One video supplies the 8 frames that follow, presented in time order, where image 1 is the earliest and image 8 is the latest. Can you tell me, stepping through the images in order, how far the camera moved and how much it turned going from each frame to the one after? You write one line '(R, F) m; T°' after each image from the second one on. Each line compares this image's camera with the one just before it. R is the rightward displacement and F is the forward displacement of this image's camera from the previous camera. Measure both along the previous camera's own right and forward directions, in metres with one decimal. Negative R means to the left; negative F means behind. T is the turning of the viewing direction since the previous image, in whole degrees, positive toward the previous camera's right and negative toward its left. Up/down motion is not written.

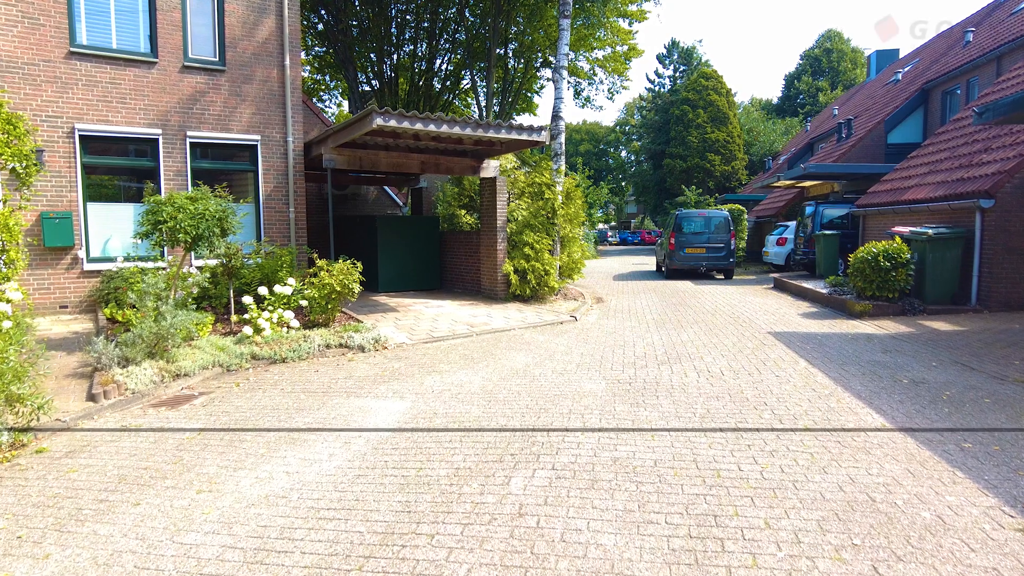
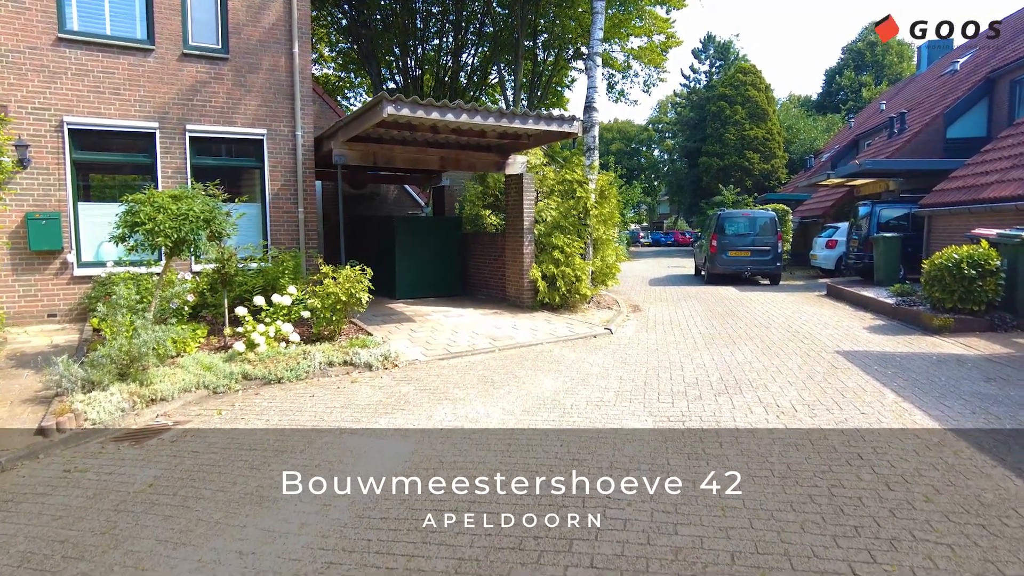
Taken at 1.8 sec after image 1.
(0.0, +1.1) m; -3°
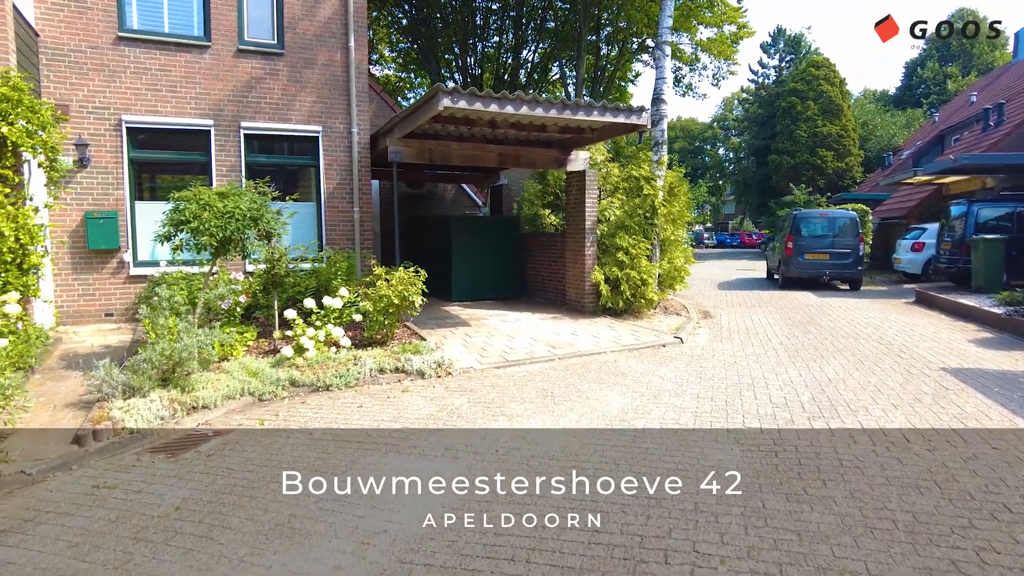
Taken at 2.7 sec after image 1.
(-0.1, +0.6) m; -5°
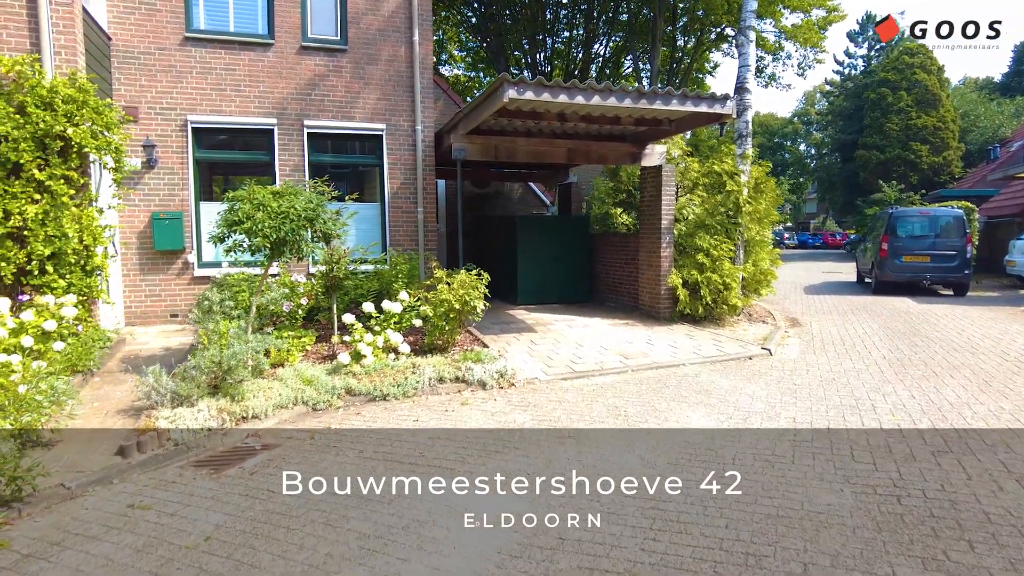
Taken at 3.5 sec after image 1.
(0.0, +0.5) m; -6°
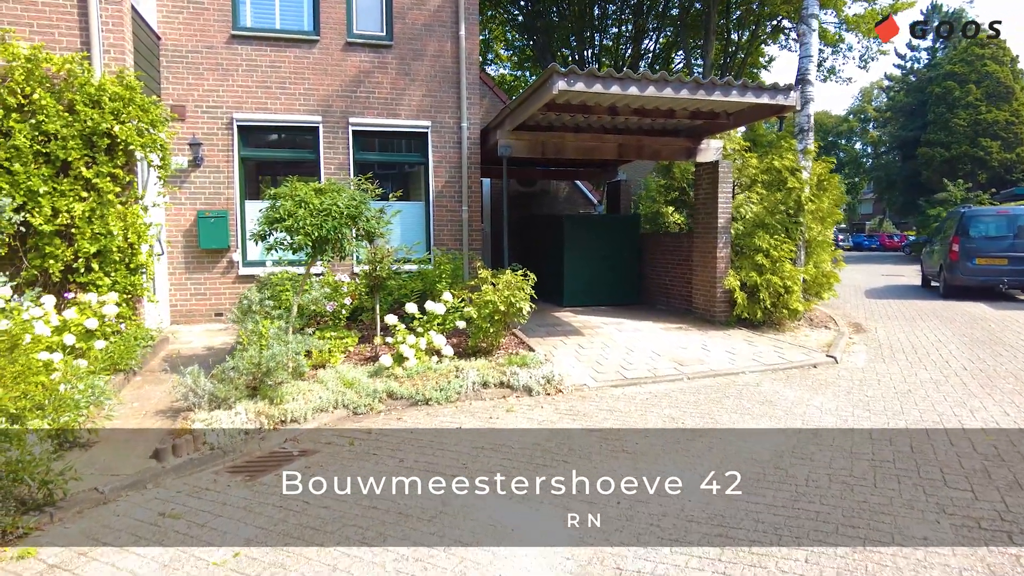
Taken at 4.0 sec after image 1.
(0.0, +0.3) m; -4°
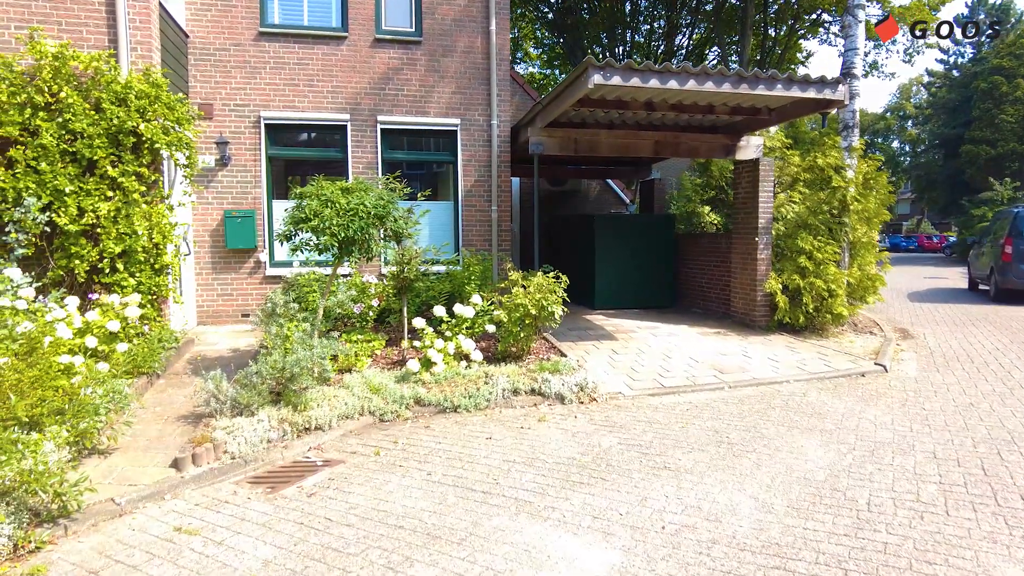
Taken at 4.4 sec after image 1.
(0.0, +0.3) m; -2°
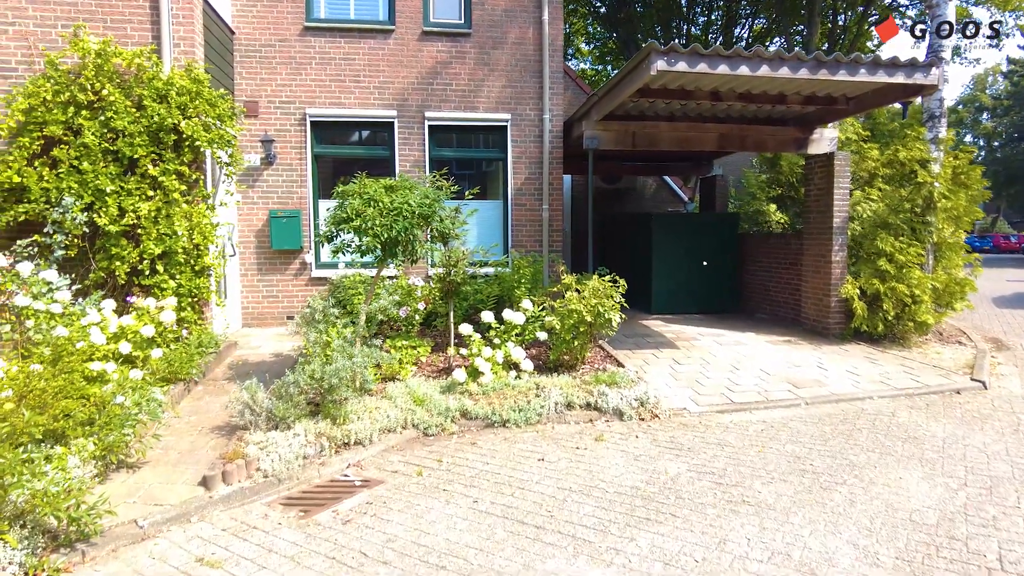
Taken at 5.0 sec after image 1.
(0.0, +0.5) m; -4°
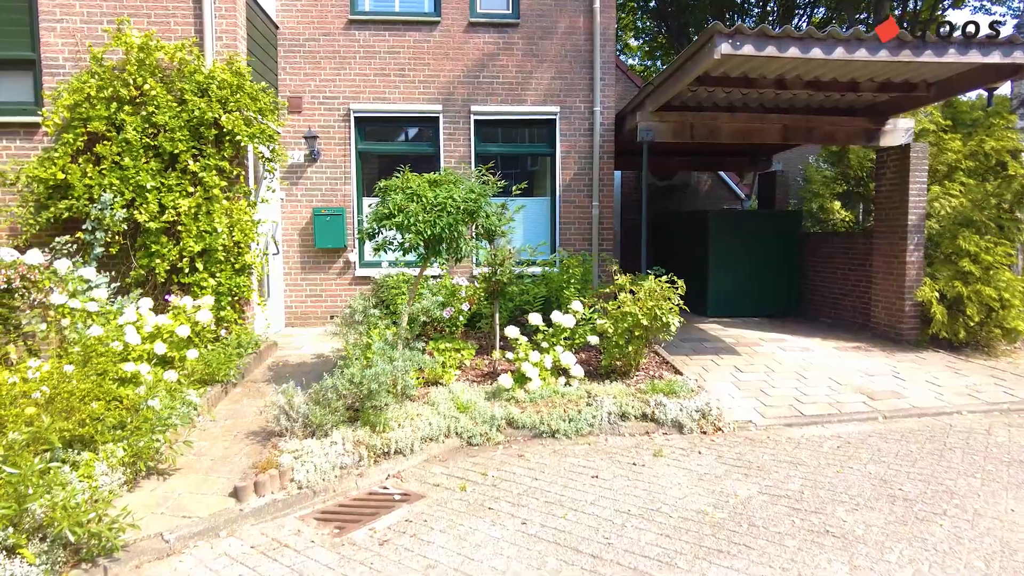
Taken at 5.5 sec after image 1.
(0.0, +0.4) m; -4°
